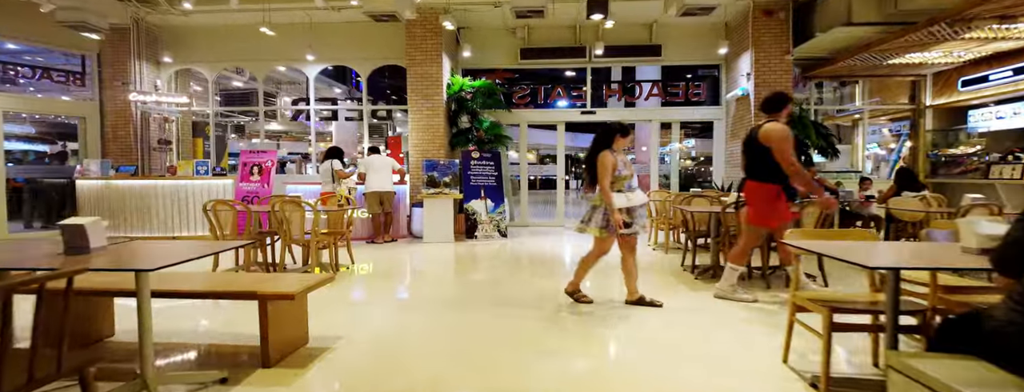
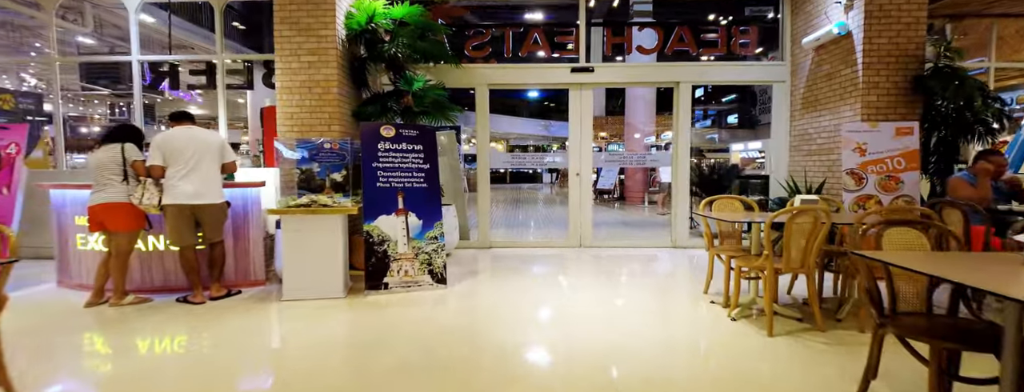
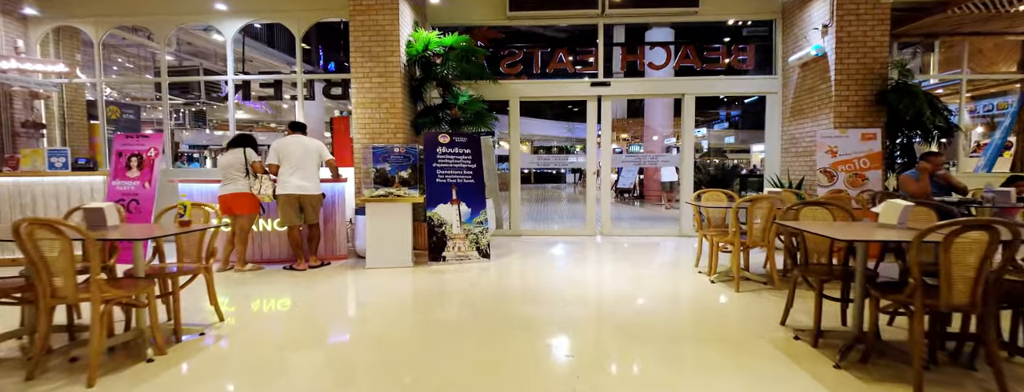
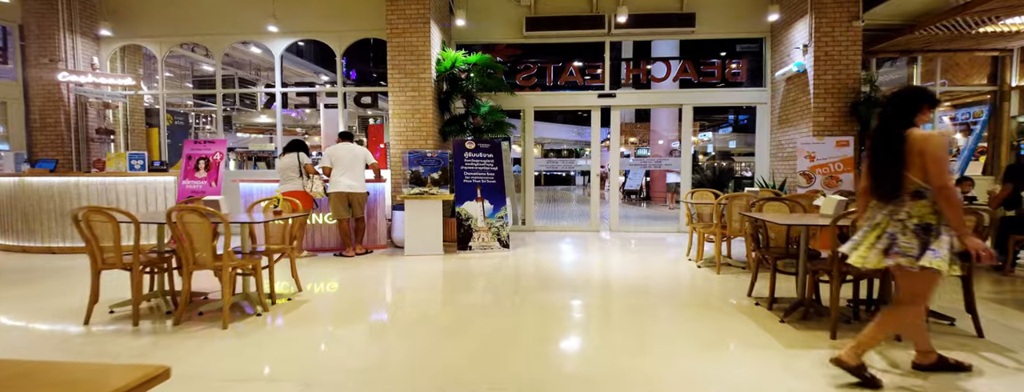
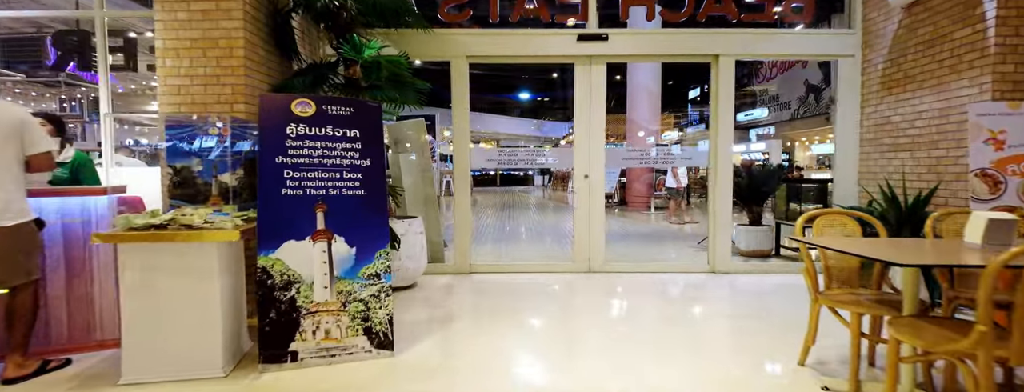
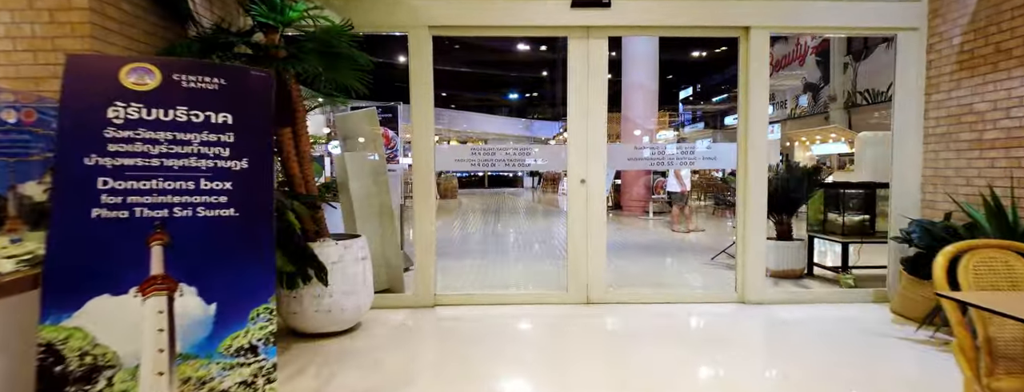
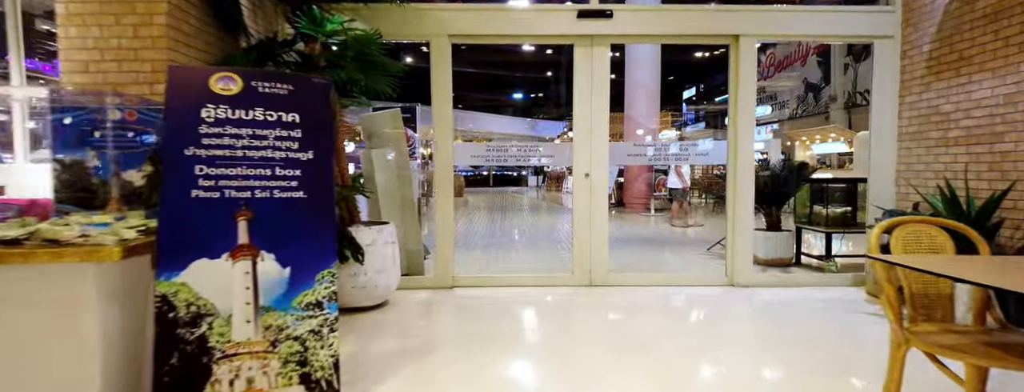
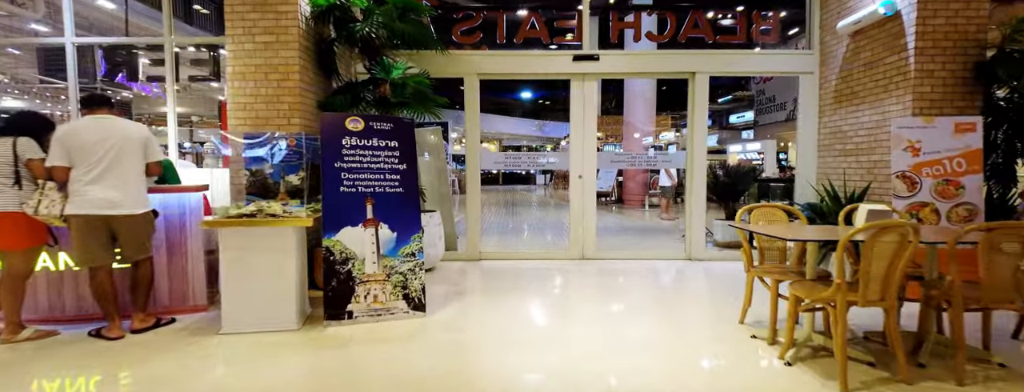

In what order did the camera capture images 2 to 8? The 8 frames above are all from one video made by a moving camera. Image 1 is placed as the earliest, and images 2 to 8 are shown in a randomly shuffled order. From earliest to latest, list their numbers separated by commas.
4, 3, 2, 8, 5, 7, 6
